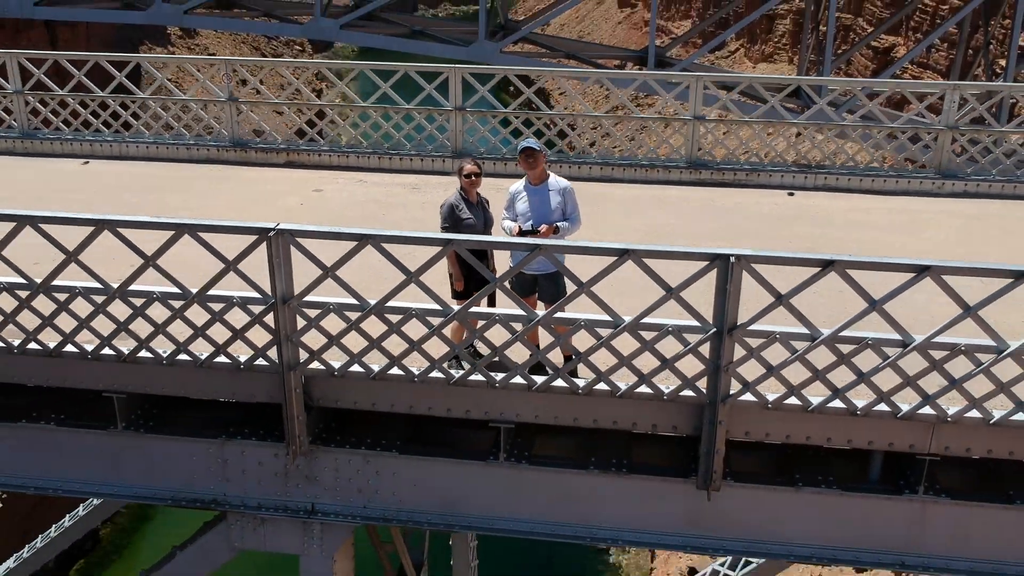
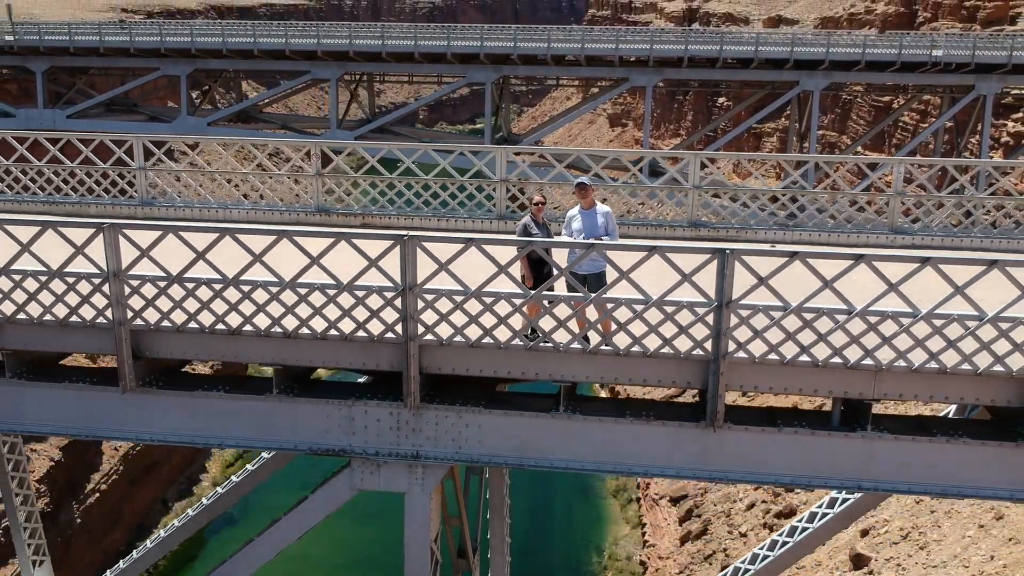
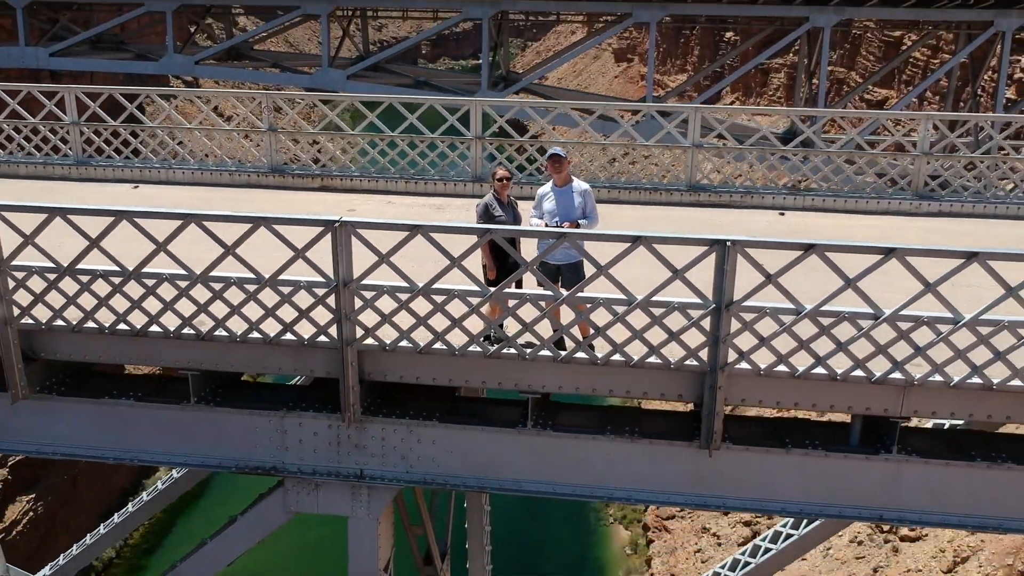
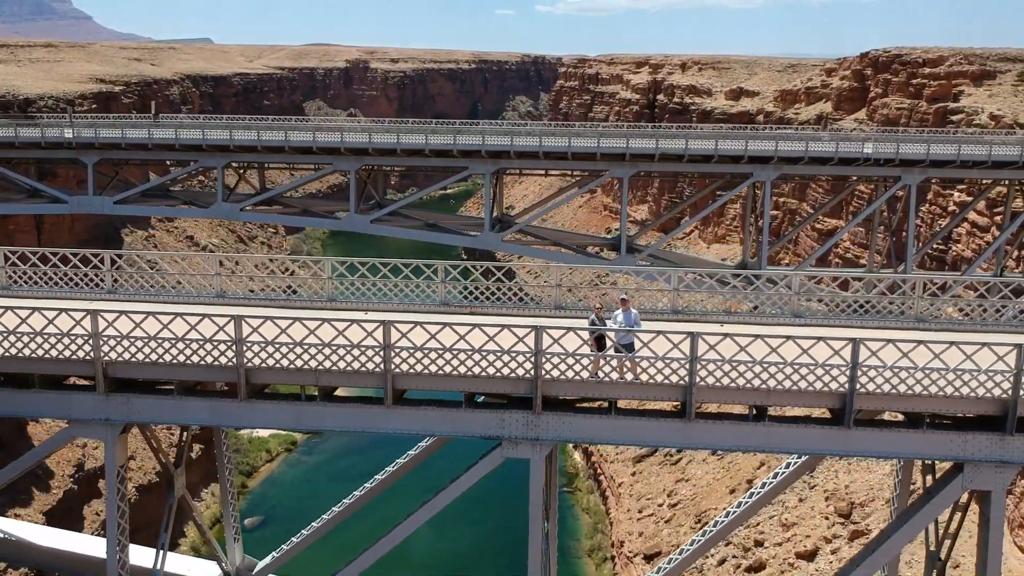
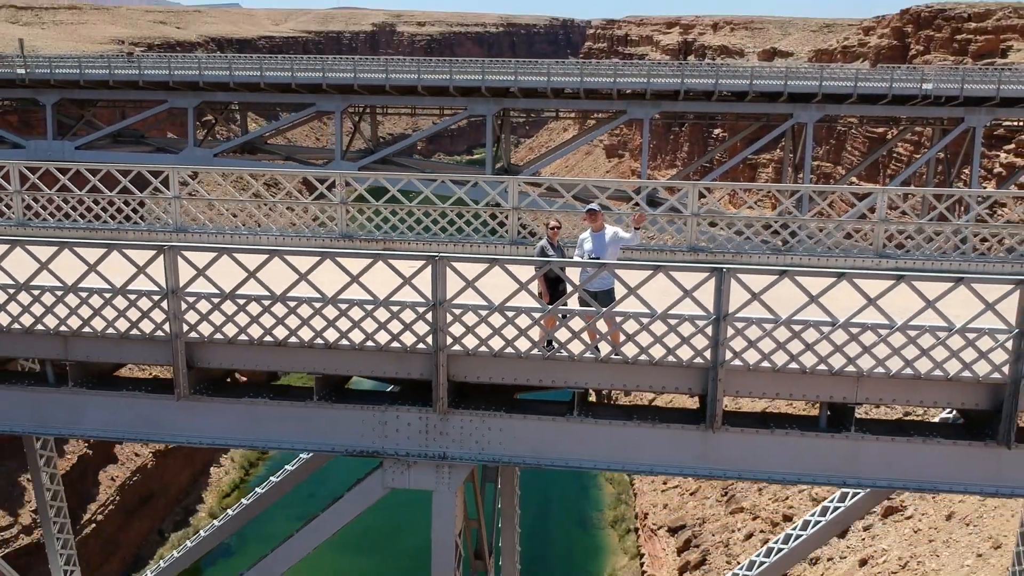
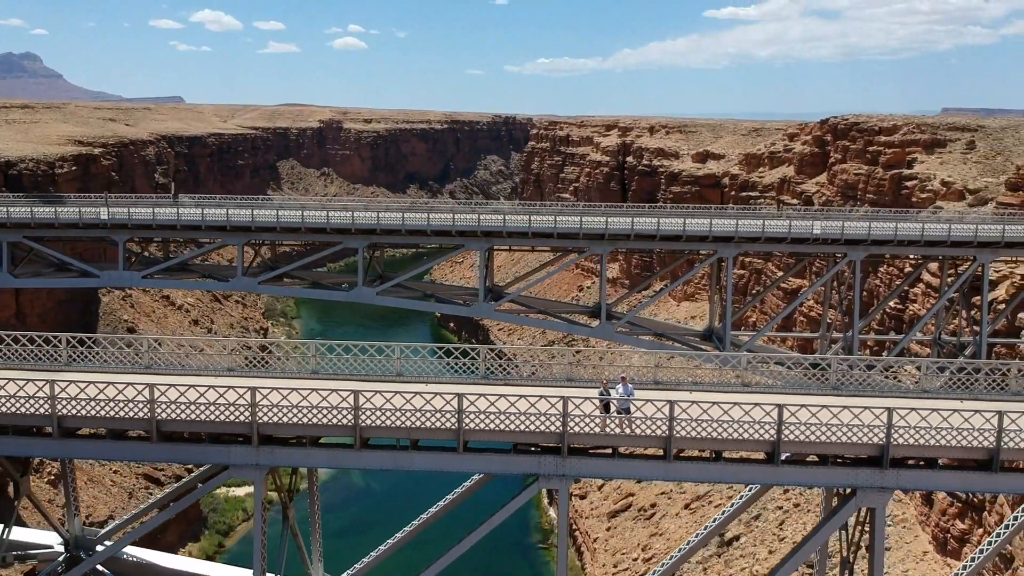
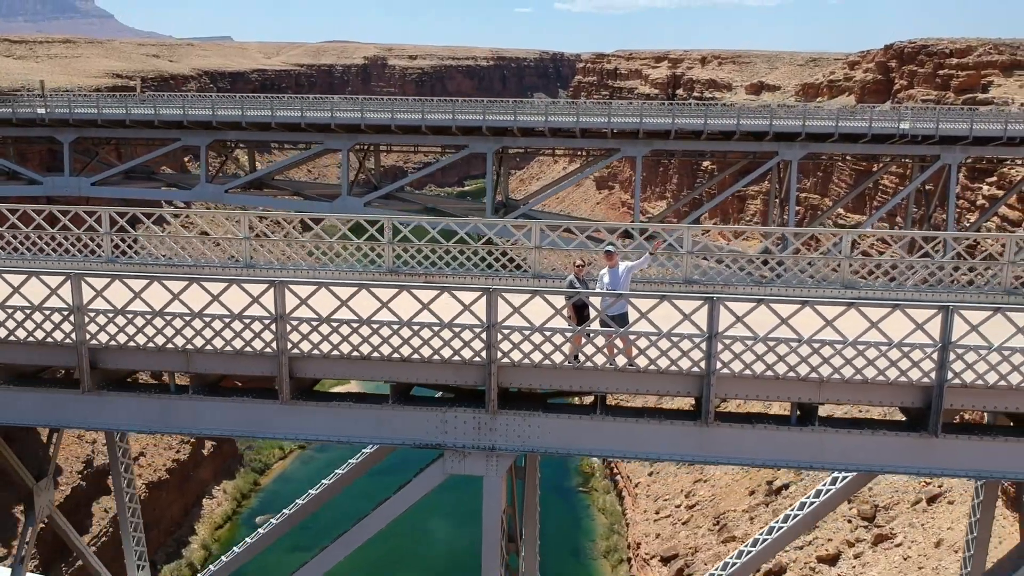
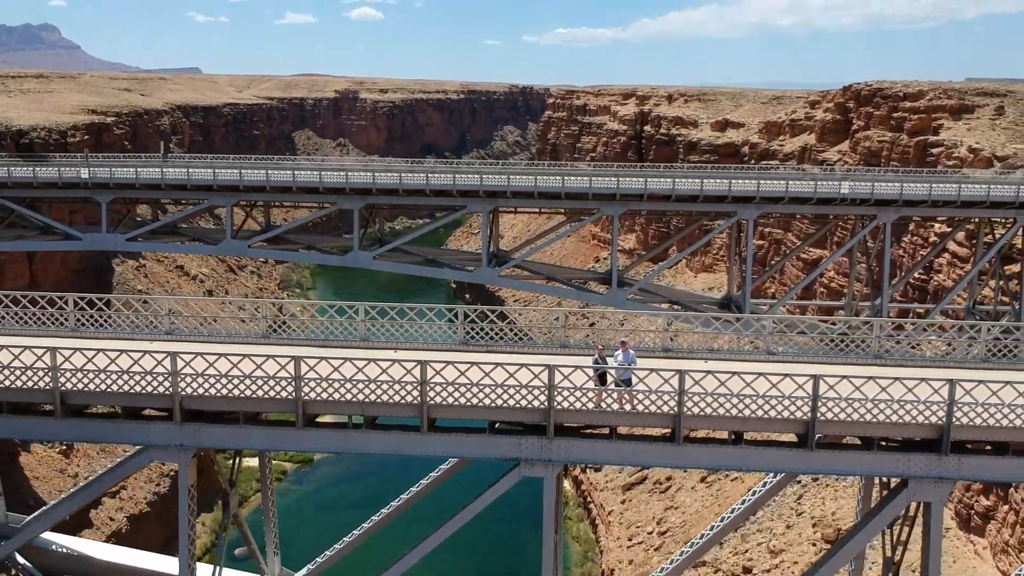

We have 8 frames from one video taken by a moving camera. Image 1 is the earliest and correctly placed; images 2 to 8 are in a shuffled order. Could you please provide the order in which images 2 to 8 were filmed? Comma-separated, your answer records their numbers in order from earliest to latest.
3, 2, 5, 7, 4, 8, 6
